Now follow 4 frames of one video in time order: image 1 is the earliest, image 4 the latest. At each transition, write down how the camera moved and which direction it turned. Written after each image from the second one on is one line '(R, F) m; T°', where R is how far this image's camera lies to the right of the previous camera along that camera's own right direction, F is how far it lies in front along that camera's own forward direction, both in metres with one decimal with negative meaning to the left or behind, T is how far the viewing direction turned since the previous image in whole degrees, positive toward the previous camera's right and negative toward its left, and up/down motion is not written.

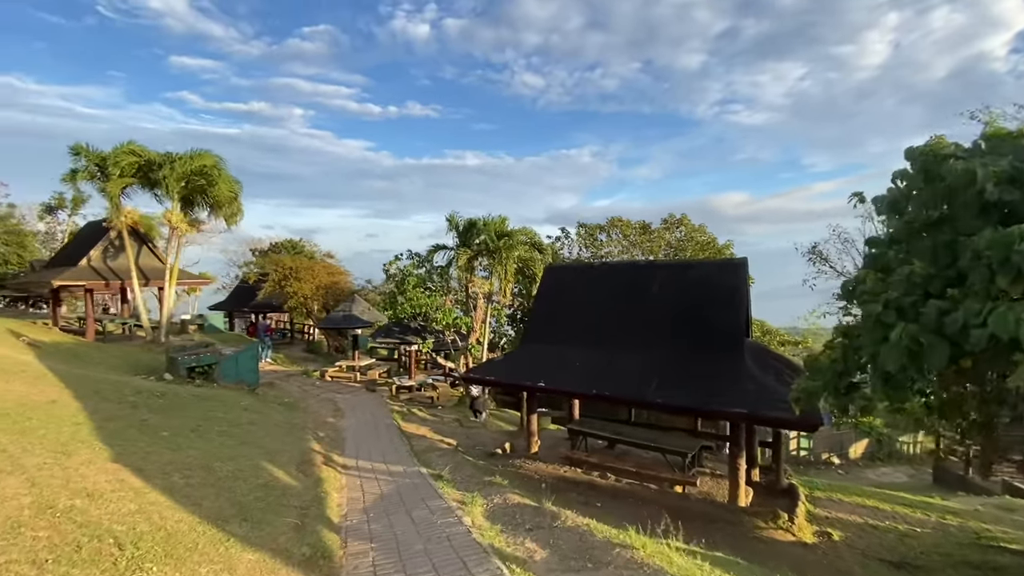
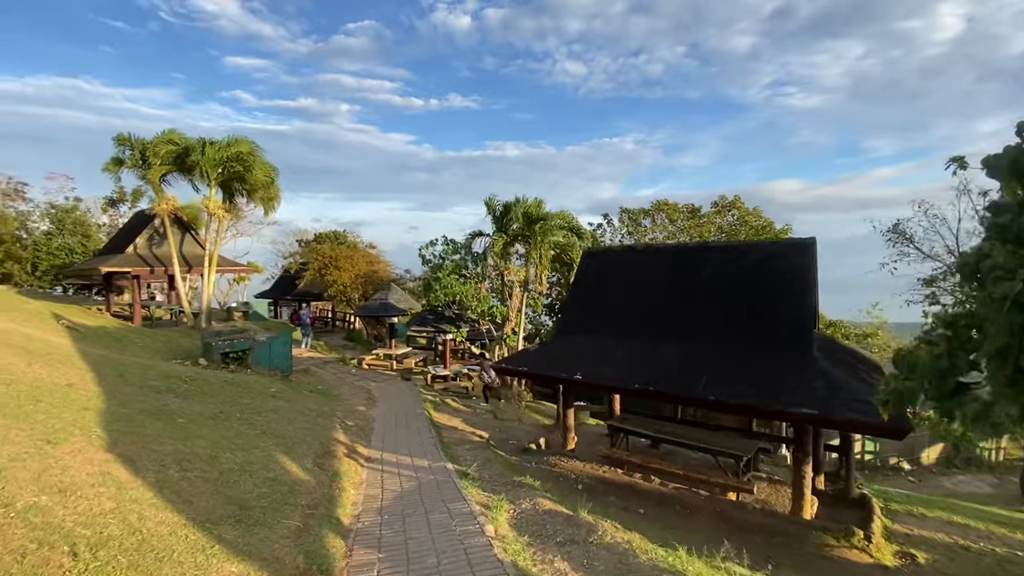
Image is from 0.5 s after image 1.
(+0.1, +0.9) m; -5°
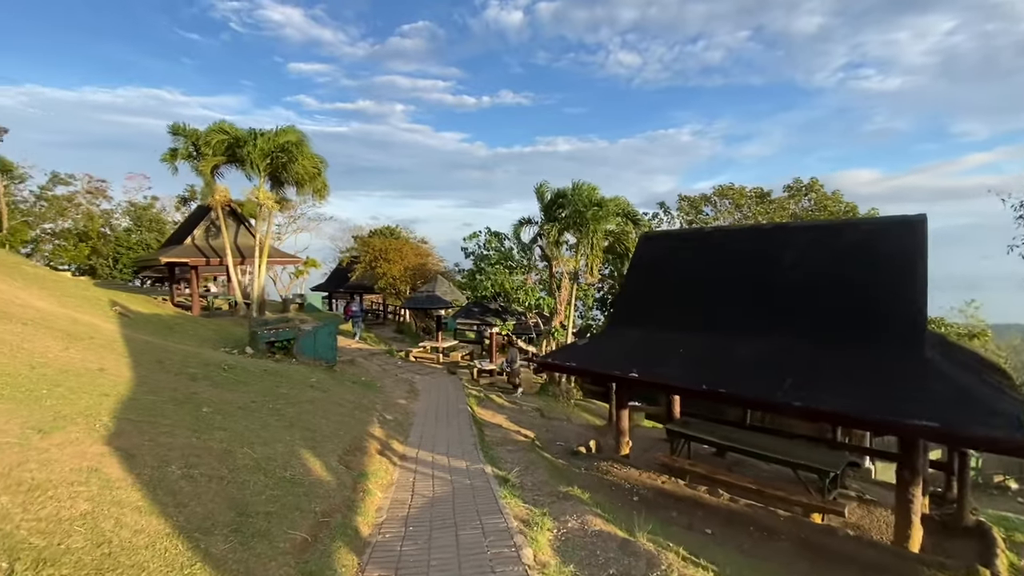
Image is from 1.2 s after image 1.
(+0.1, +1.0) m; -6°
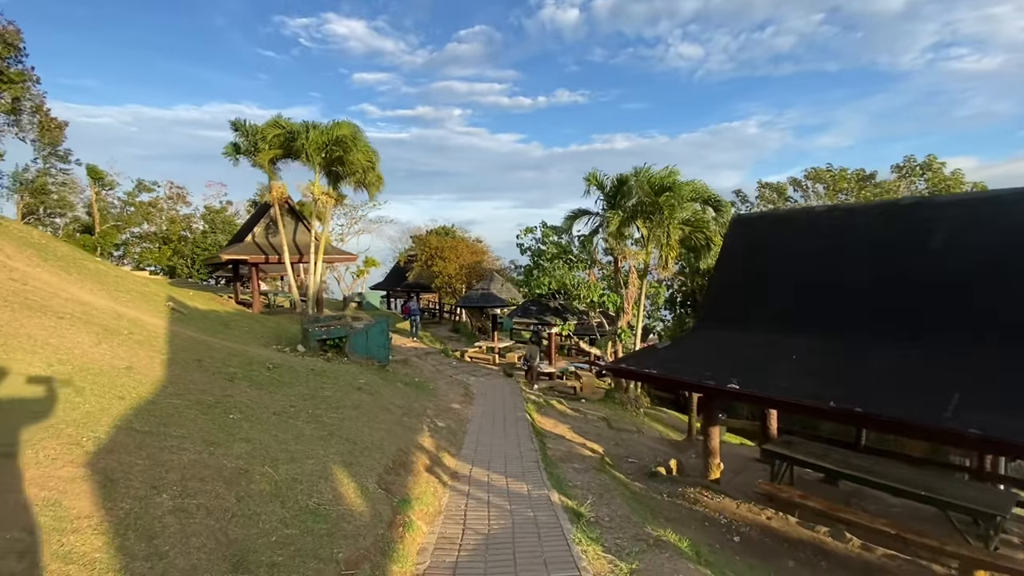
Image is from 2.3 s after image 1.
(-0.2, +1.4) m; -7°
